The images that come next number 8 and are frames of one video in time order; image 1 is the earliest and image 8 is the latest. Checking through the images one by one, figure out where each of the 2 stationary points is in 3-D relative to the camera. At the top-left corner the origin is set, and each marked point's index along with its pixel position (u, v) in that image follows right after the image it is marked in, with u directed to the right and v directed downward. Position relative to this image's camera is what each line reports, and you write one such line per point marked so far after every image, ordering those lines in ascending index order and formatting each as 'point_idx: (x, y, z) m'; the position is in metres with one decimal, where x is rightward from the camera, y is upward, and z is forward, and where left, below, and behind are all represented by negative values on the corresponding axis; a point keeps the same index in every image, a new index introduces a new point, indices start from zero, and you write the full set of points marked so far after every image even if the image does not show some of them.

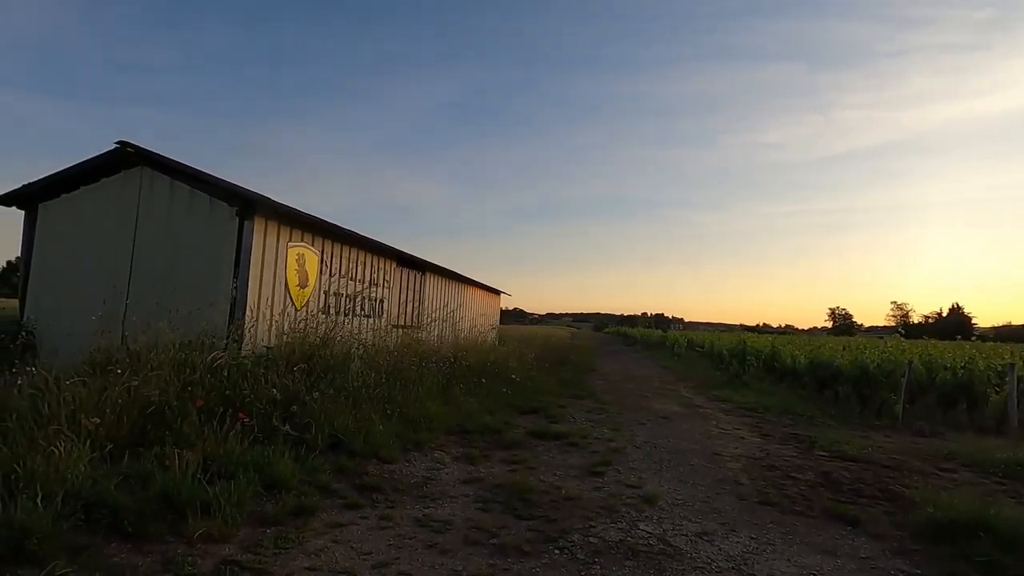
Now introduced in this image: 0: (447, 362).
0: (-1.0, -1.2, +8.5) m
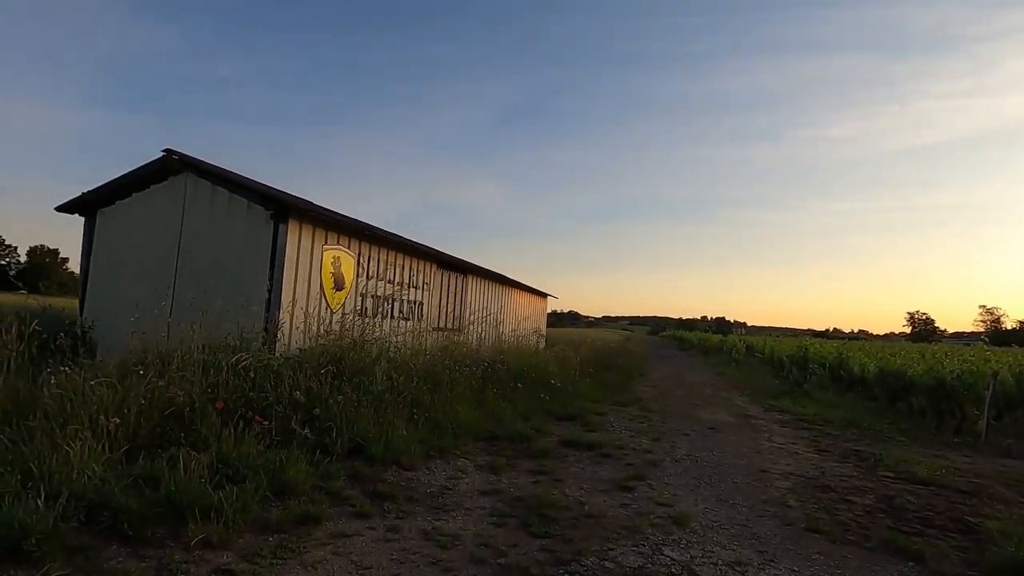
0: (-0.4, -1.2, +8.4) m
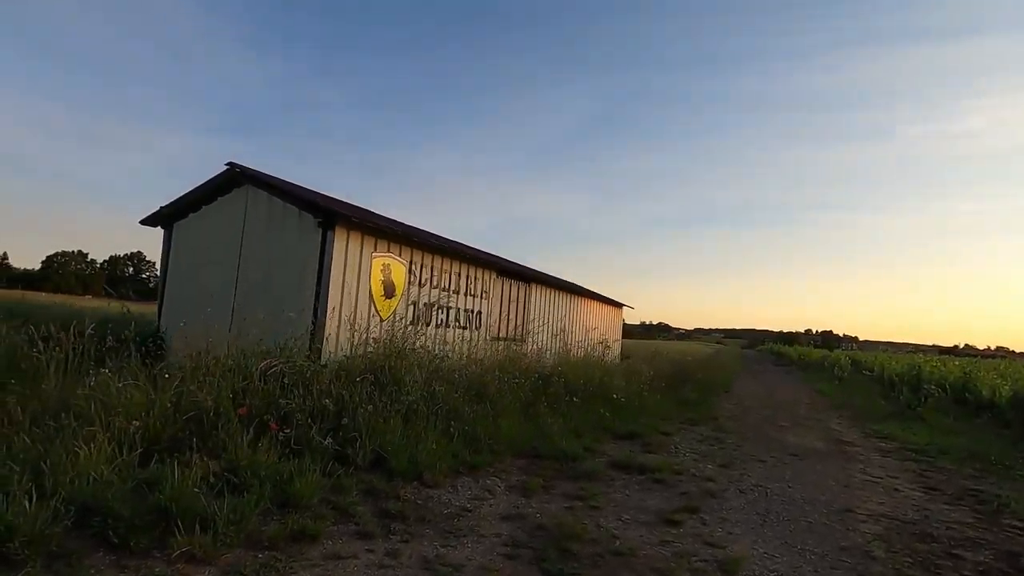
0: (+0.4, -1.3, +8.0) m
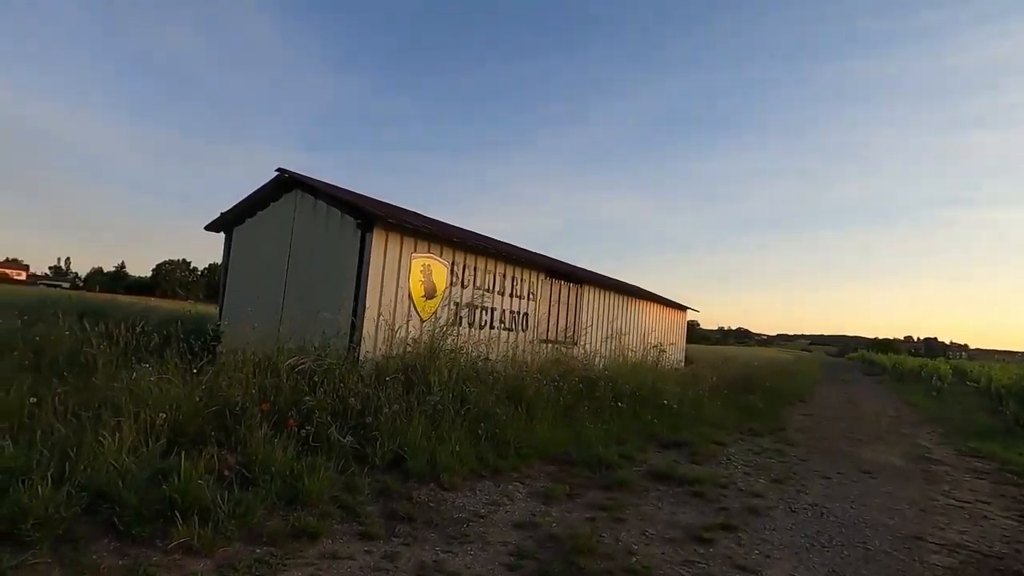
0: (+1.0, -1.3, +7.7) m
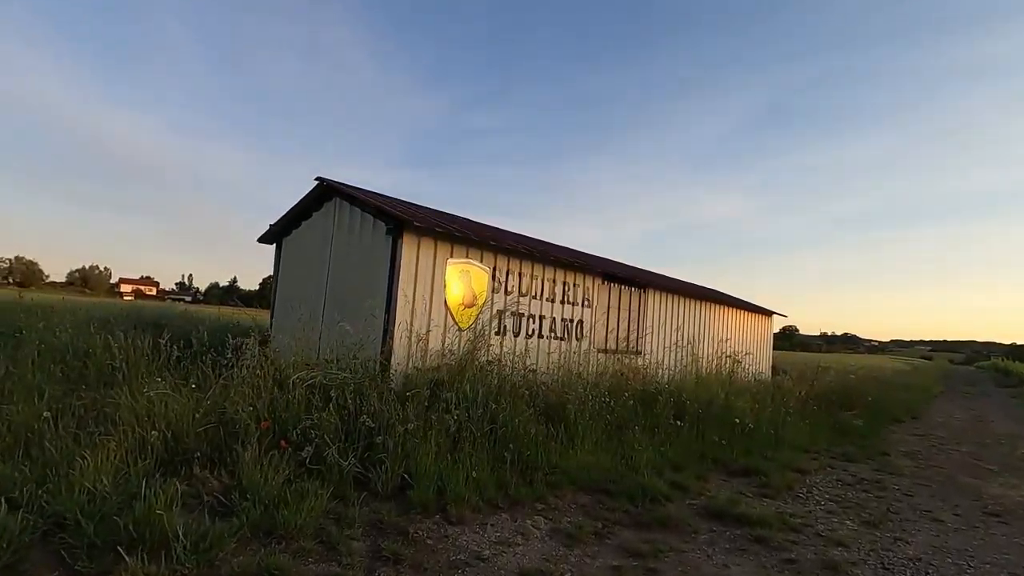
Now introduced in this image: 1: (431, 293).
0: (+1.7, -1.4, +7.0) m
1: (-0.9, 0.0, +6.4) m
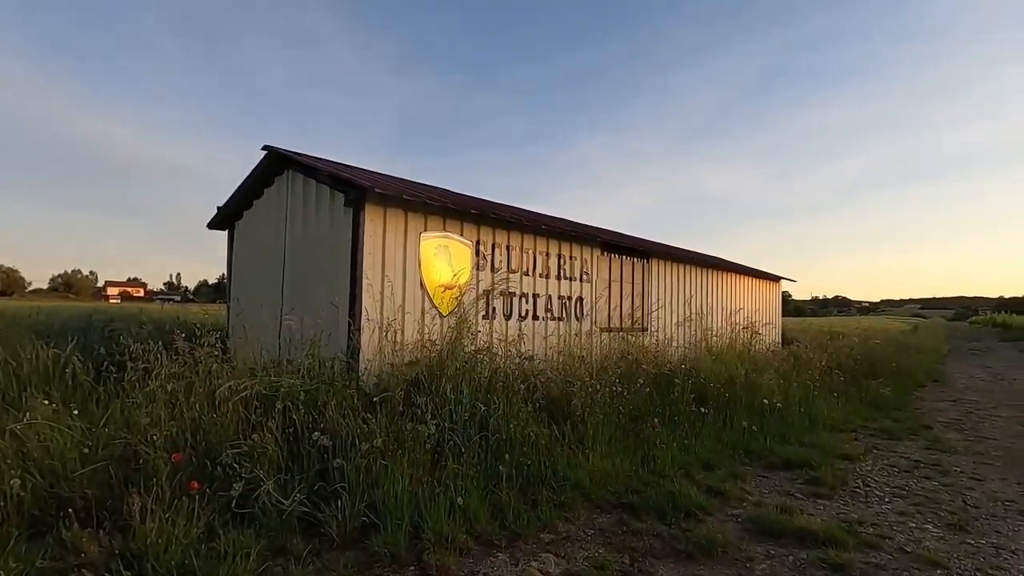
0: (+1.6, -1.0, +6.1) m
1: (-1.1, +0.2, +5.4) m
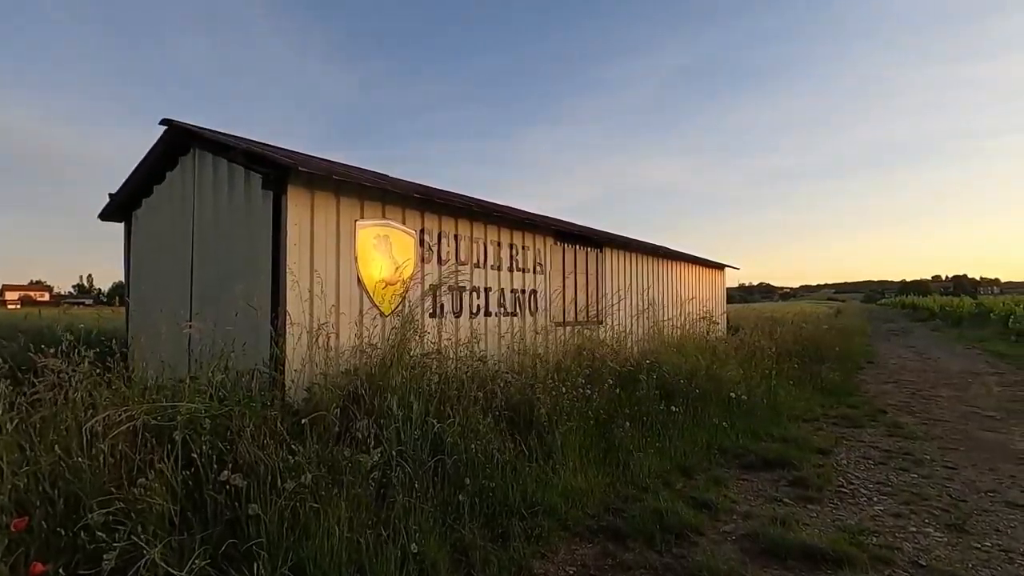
0: (+1.1, -0.9, +5.6) m
1: (-1.5, +0.2, +4.6) m
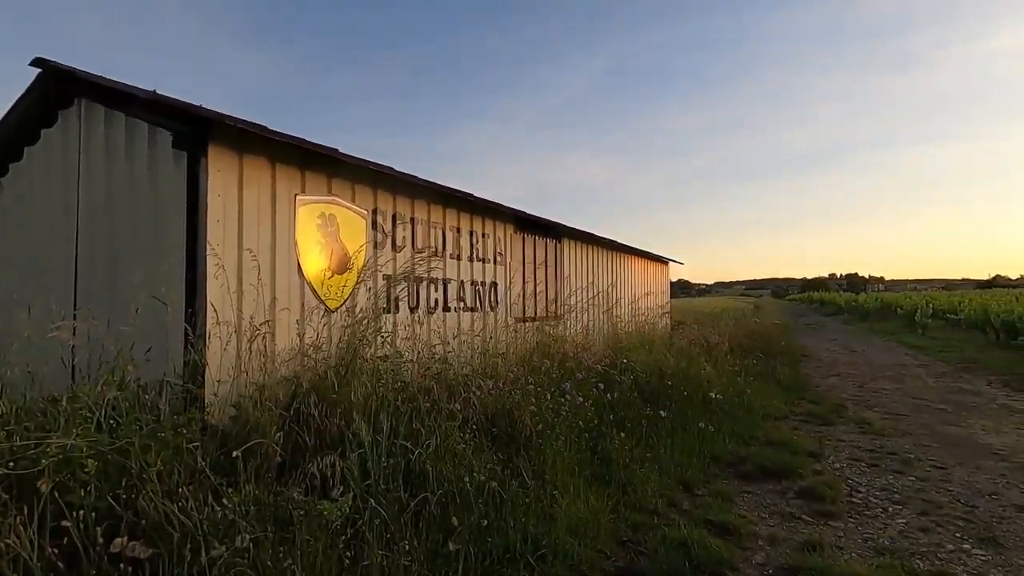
0: (+0.8, -0.8, +5.1) m
1: (-1.7, +0.3, +3.7) m
